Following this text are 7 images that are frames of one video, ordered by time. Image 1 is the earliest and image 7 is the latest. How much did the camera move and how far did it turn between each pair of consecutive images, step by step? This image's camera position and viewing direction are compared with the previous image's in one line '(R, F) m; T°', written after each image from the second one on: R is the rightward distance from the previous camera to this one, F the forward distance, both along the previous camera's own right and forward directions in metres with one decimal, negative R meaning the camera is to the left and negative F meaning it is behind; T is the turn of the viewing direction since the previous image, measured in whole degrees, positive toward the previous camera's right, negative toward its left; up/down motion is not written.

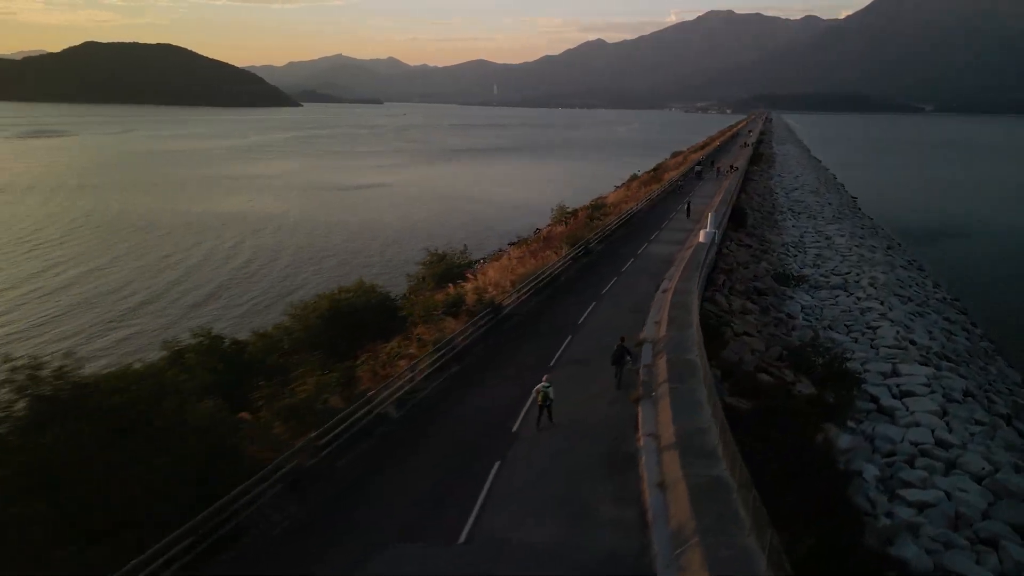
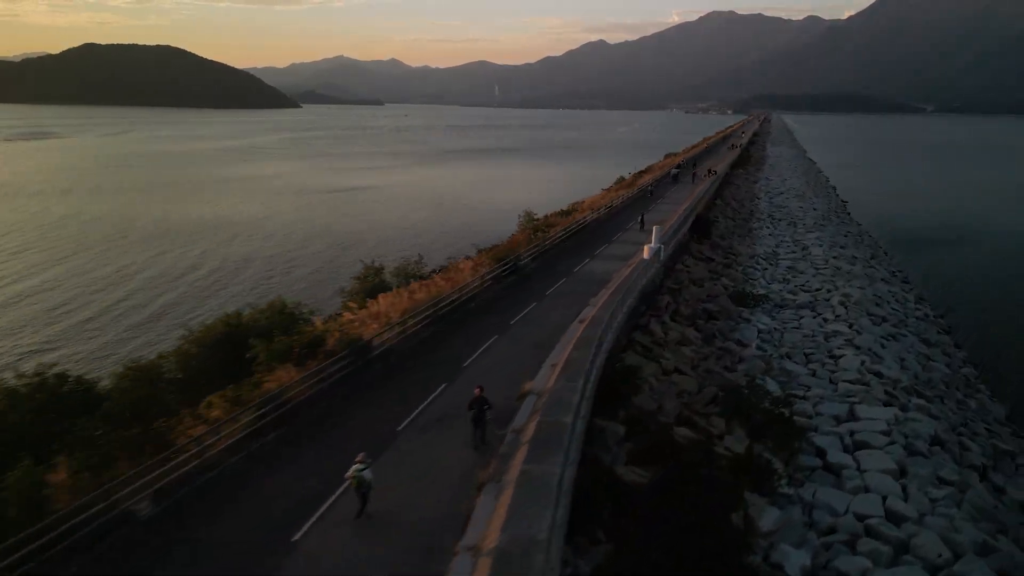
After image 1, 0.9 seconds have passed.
(+1.7, +2.0) m; 0°
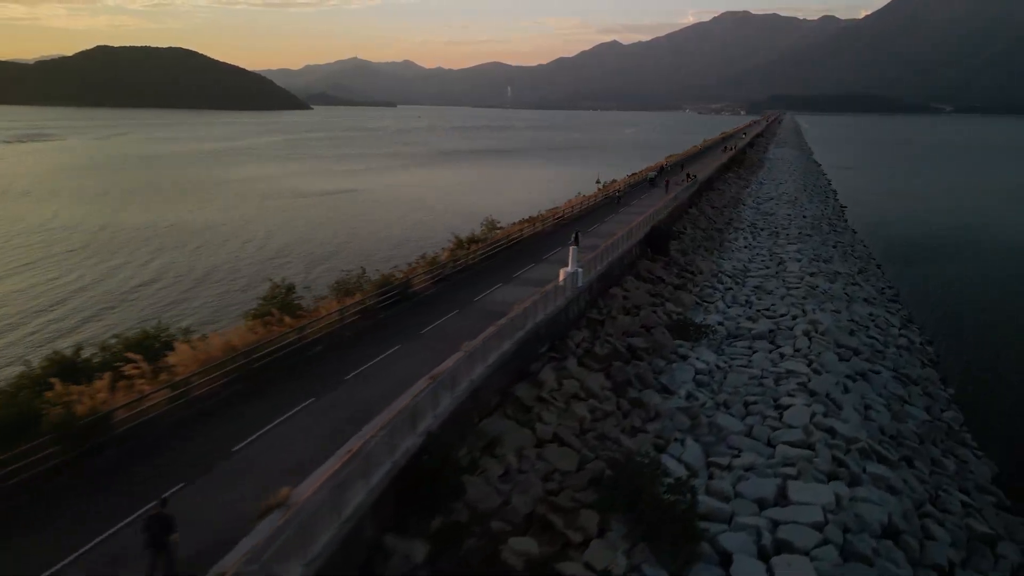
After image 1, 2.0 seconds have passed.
(+2.2, +2.7) m; -1°
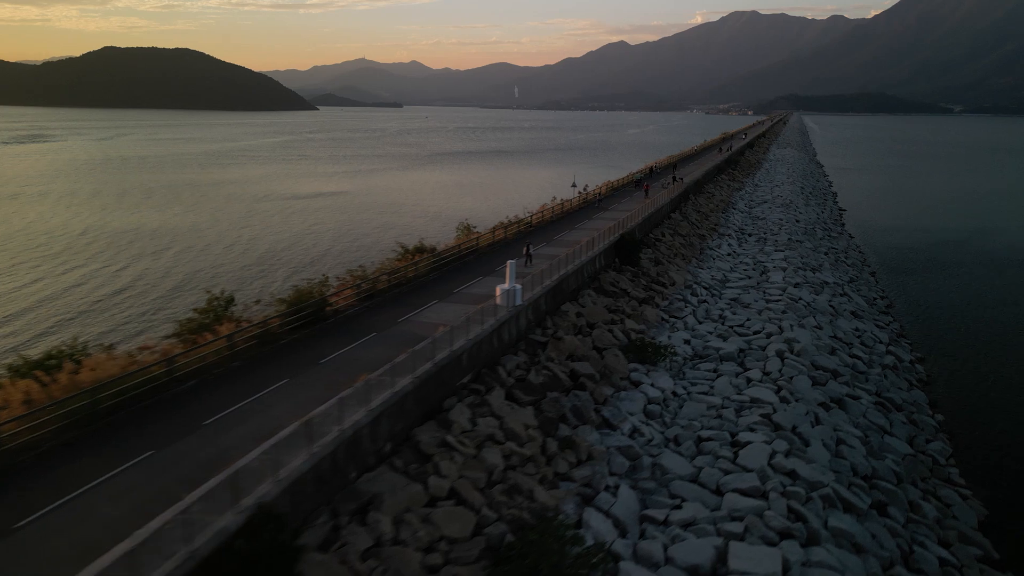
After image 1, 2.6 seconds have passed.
(+1.2, +1.5) m; 0°
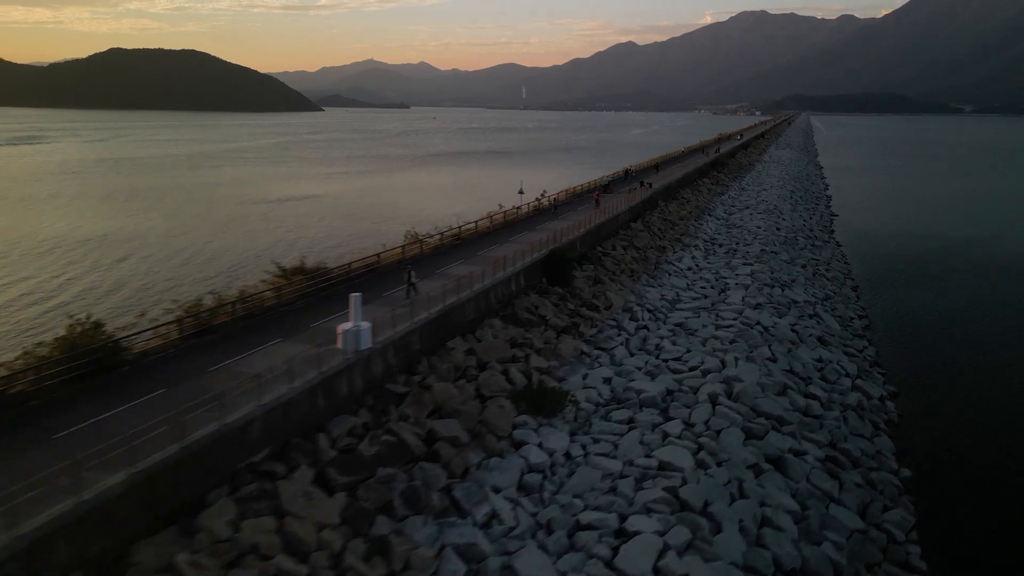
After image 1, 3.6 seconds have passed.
(+2.1, +2.5) m; -1°
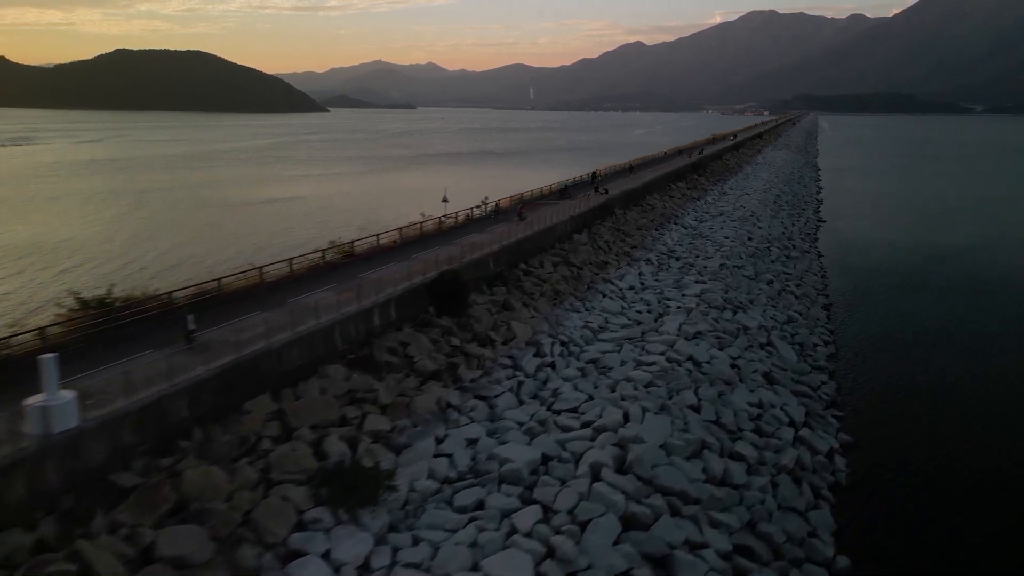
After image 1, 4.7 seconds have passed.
(+2.4, +2.8) m; -1°
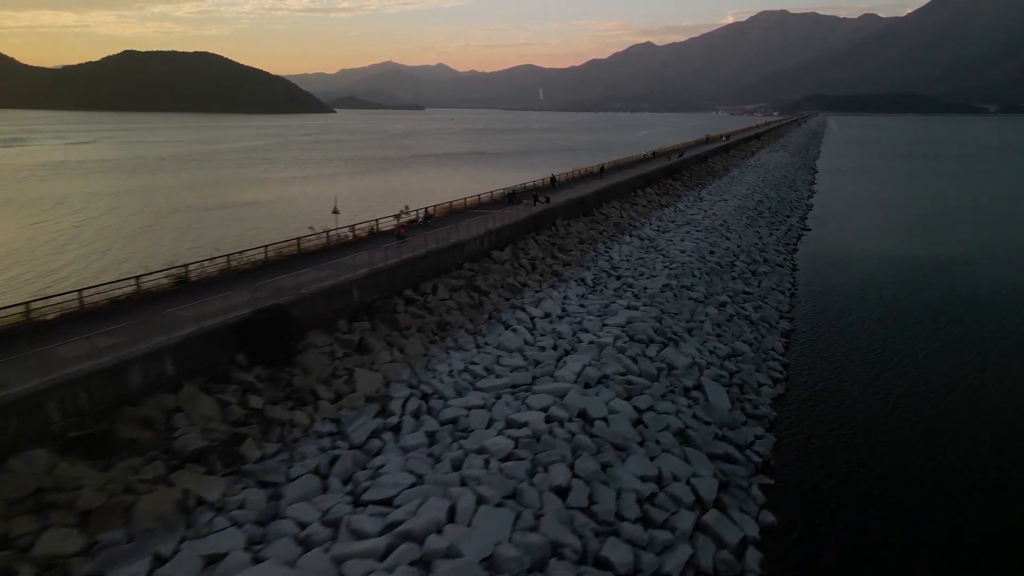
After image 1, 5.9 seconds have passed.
(+2.6, +3.0) m; -1°
